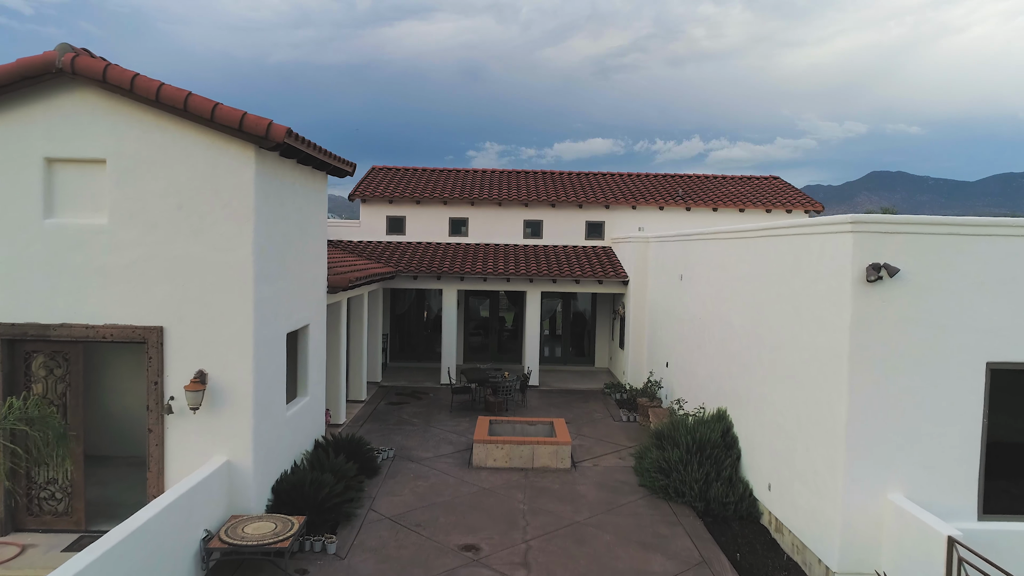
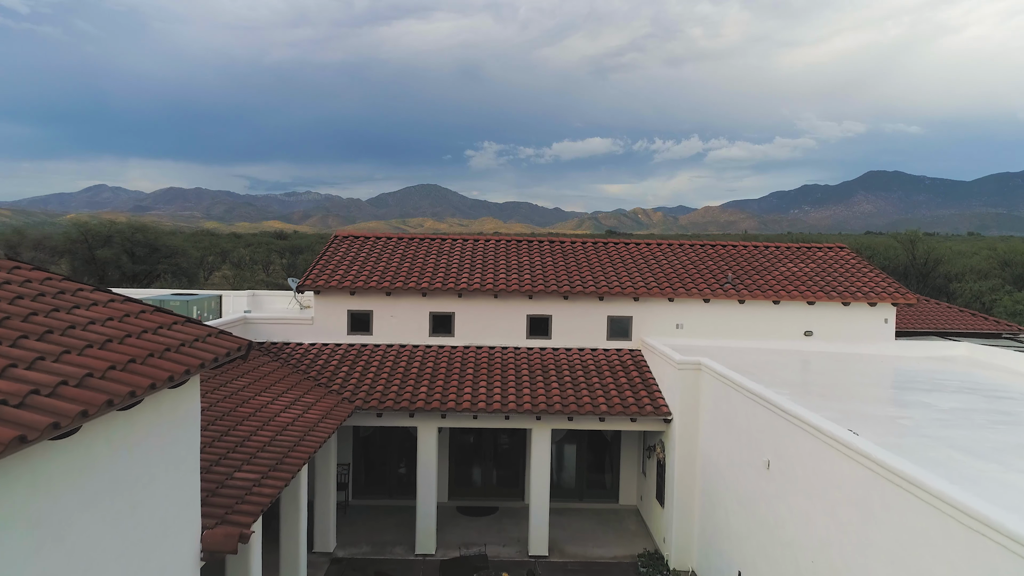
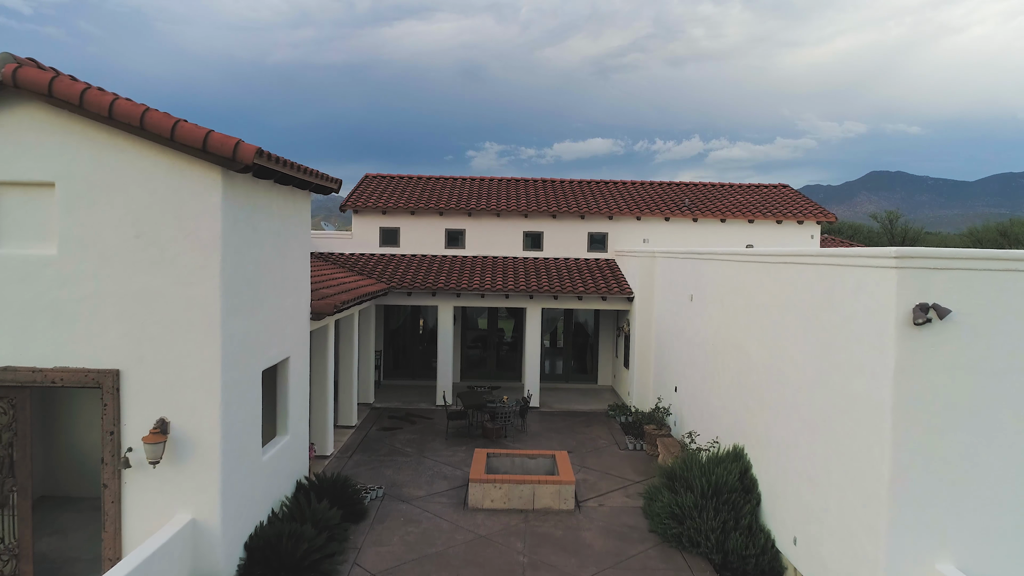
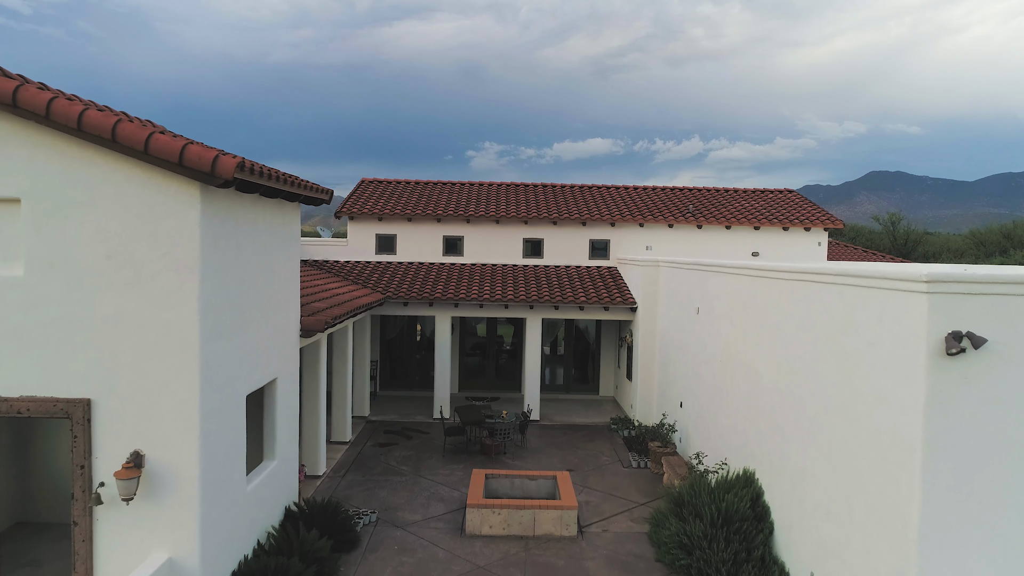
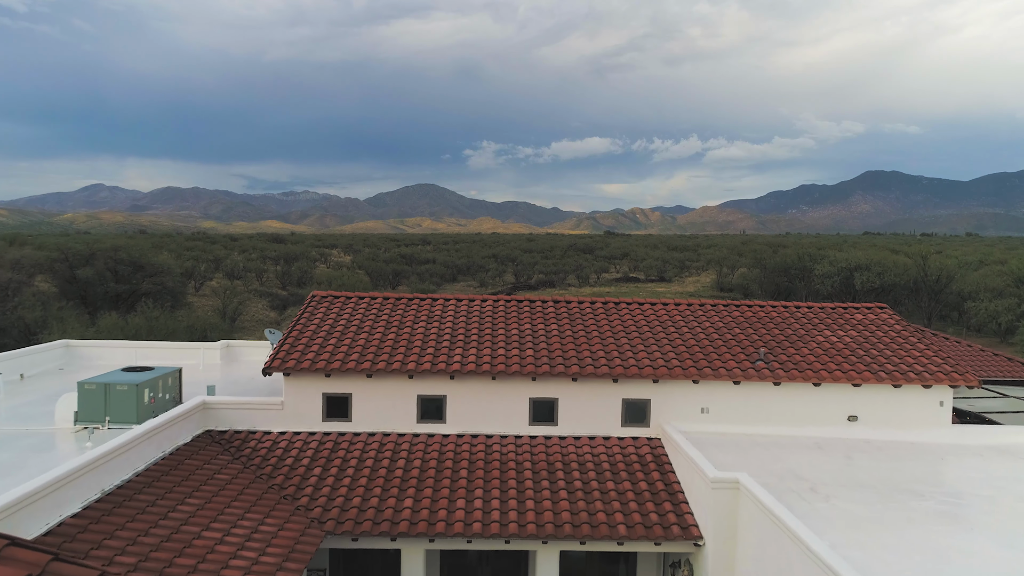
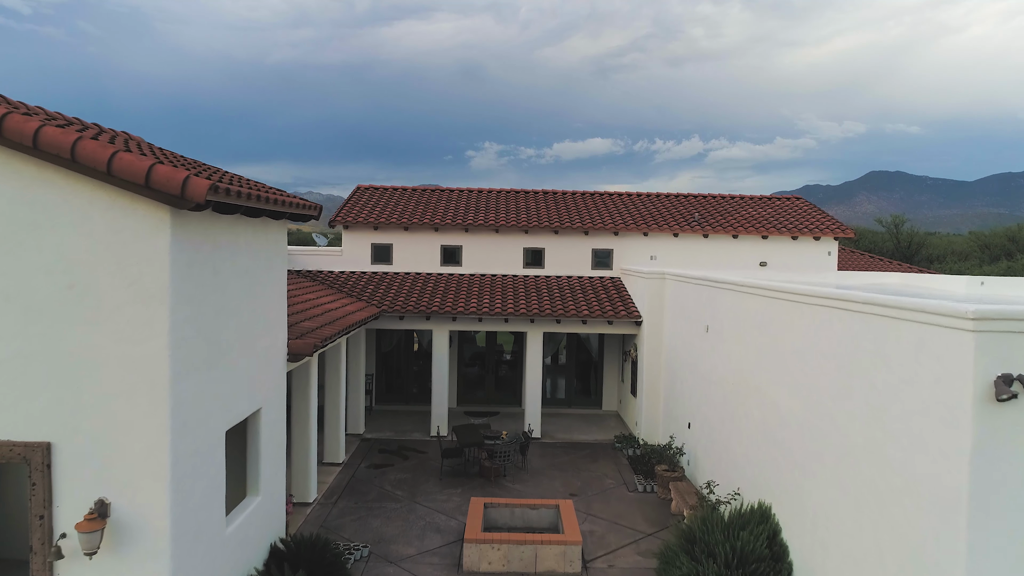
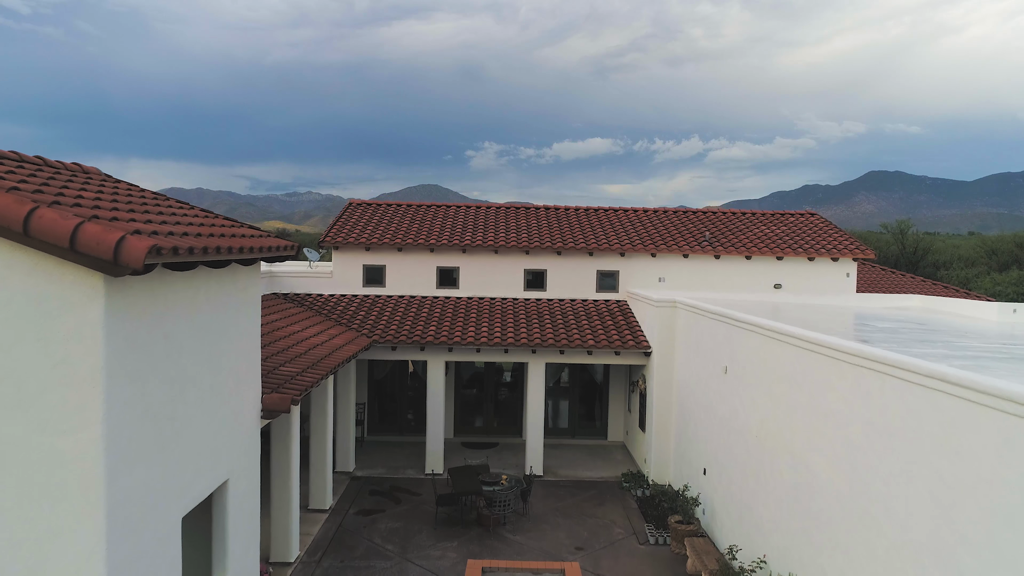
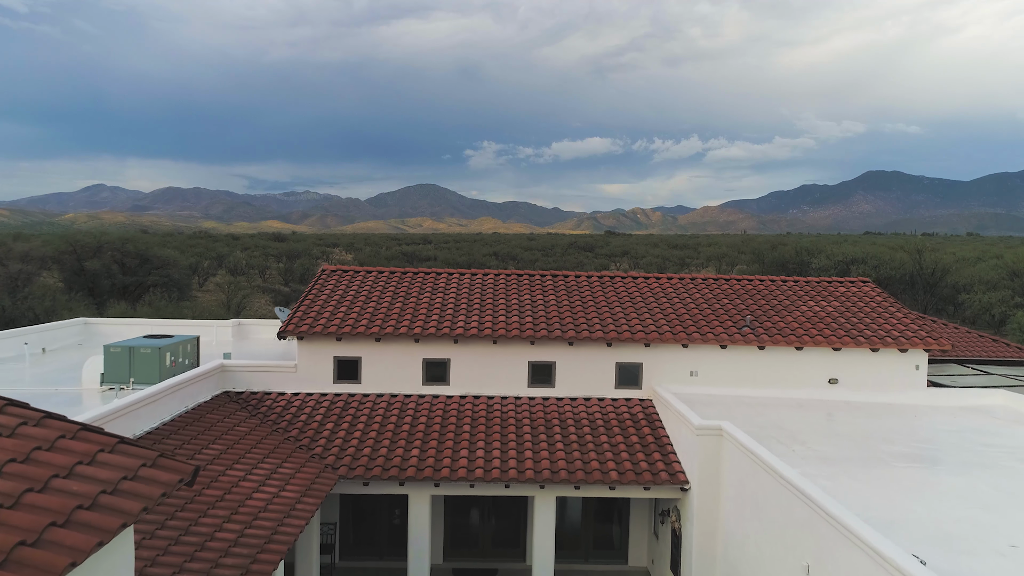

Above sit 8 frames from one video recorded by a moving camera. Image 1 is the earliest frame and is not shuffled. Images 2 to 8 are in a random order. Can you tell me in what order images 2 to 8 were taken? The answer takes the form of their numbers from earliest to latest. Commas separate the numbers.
3, 4, 6, 7, 2, 8, 5
